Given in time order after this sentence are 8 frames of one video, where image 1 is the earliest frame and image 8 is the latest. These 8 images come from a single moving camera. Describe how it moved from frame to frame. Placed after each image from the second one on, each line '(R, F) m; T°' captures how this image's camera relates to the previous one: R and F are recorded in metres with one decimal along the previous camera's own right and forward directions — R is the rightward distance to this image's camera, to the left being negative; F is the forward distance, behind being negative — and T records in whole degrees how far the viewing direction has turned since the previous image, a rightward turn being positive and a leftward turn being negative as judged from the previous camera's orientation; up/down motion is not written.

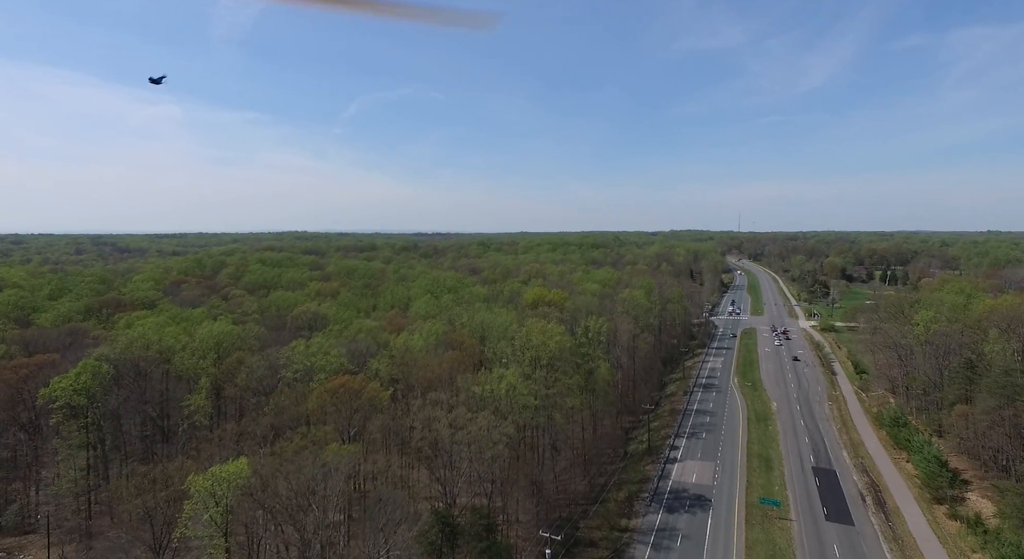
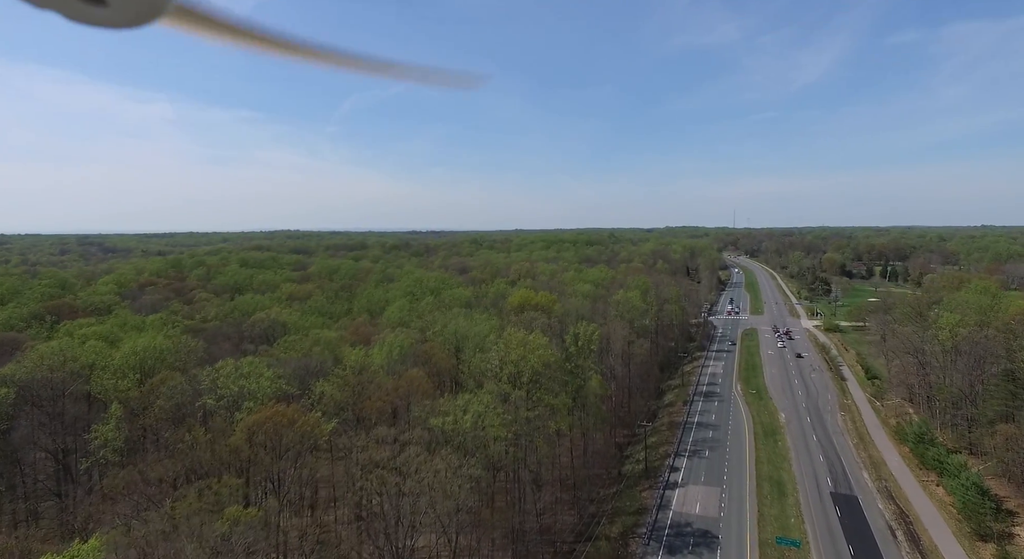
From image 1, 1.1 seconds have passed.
(+1.2, +6.3) m; 0°
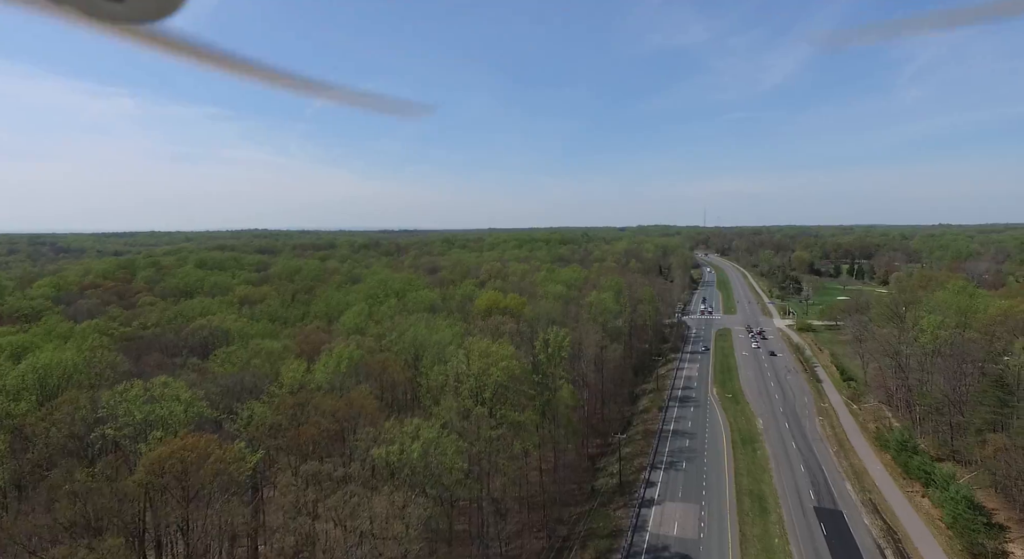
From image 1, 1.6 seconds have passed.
(+0.6, +3.6) m; +2°
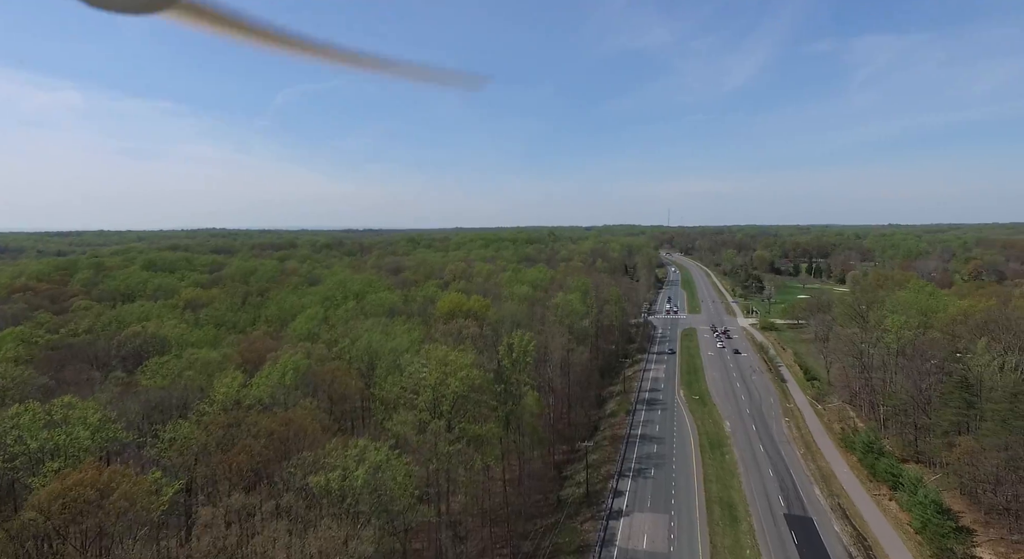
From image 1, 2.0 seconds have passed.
(+0.3, +2.2) m; +3°
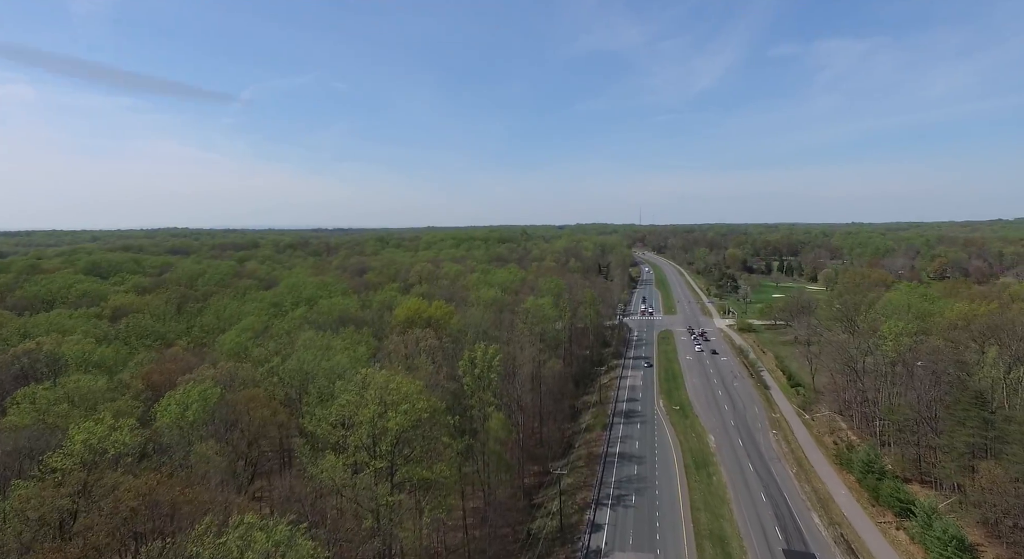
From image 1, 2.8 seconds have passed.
(+0.6, +6.1) m; +2°
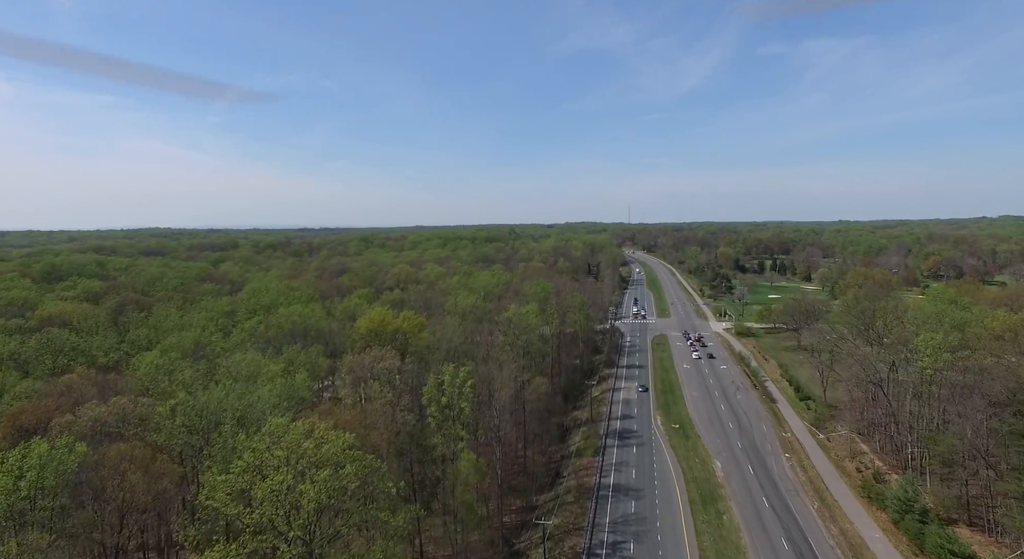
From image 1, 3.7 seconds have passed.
(+0.8, +7.8) m; +1°
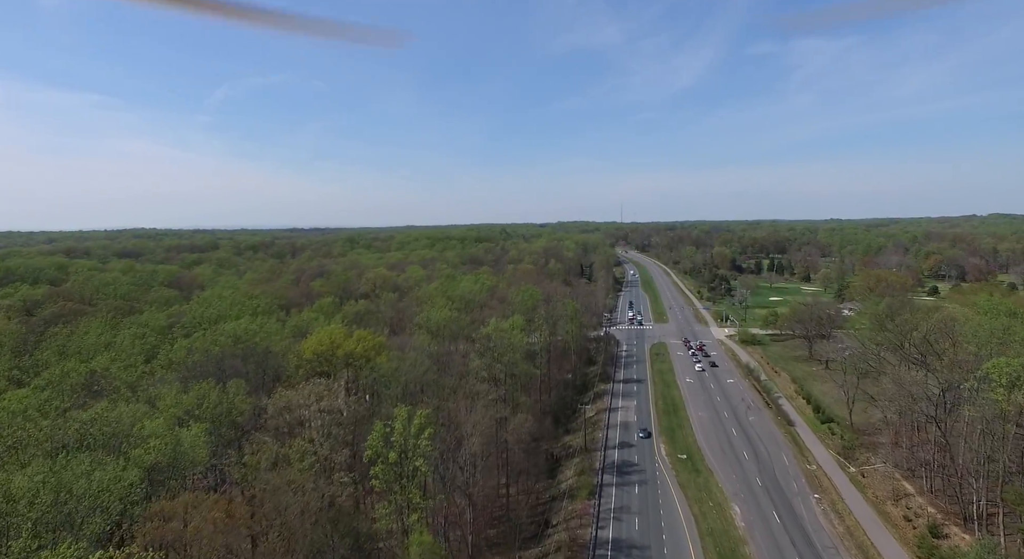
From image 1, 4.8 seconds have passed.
(+0.9, +9.3) m; +1°
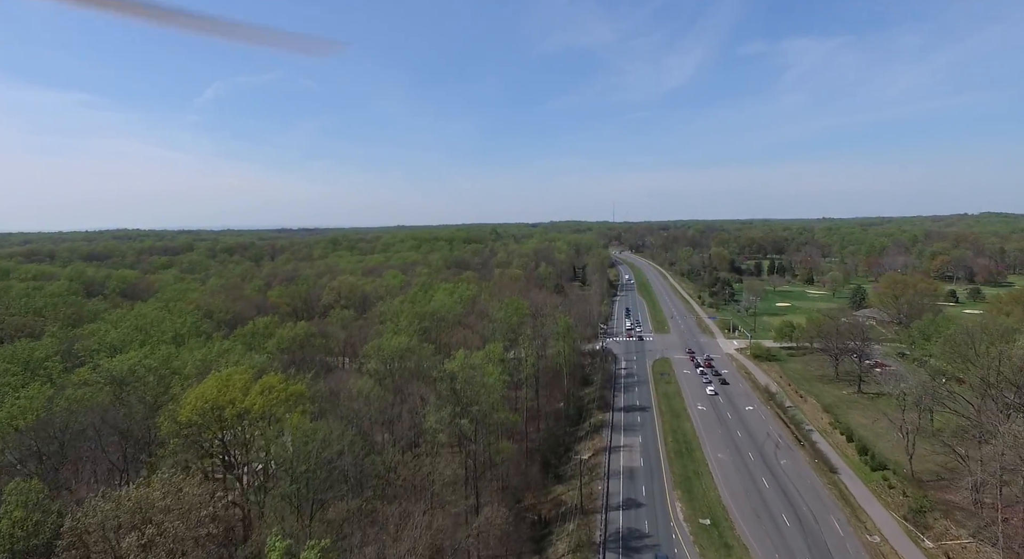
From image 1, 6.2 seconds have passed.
(+1.1, +13.0) m; +1°
